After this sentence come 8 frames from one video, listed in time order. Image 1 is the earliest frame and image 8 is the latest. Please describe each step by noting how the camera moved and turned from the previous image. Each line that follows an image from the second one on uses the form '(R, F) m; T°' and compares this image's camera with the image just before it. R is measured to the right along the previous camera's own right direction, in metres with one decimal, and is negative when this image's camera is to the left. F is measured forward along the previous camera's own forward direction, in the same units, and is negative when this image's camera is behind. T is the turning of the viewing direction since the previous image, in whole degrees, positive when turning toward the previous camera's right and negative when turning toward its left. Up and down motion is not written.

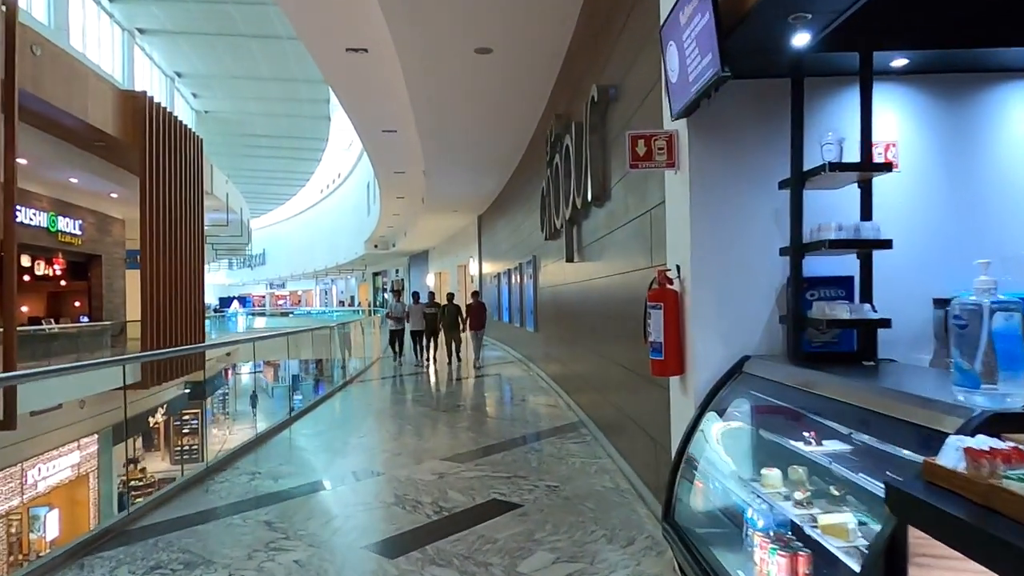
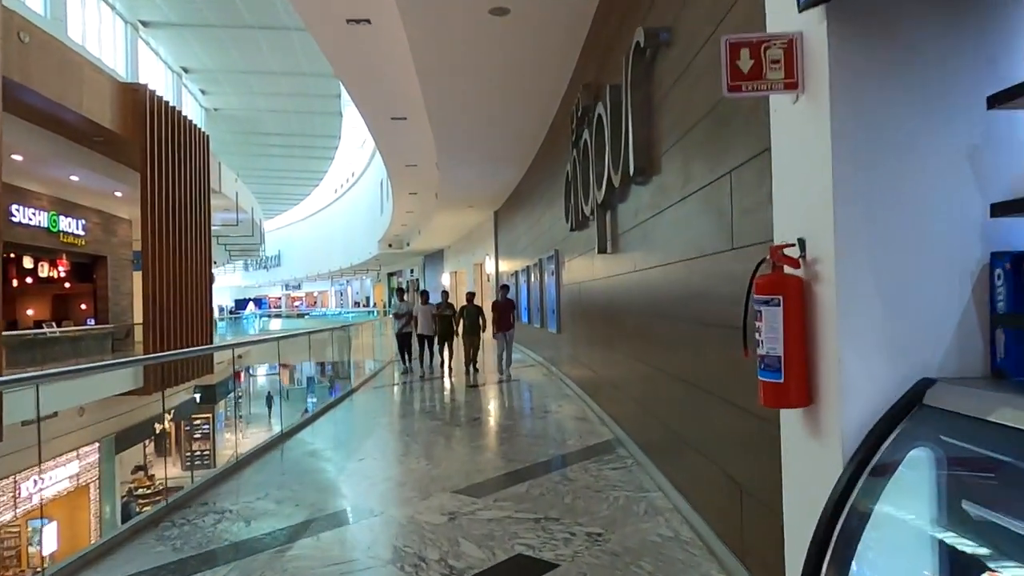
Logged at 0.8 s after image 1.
(0.0, +0.7) m; -1°
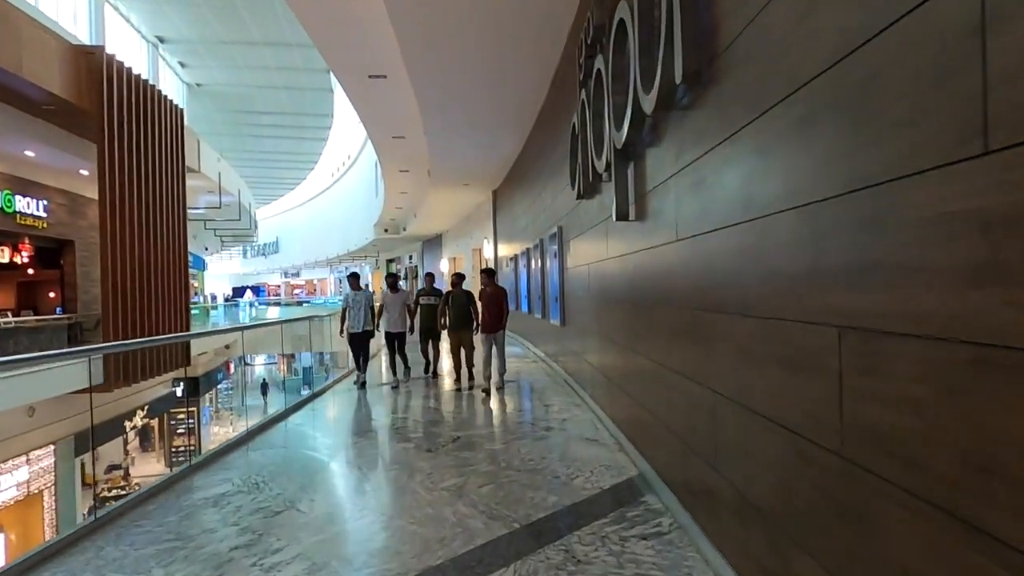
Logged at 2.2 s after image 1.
(+0.1, +1.1) m; 0°
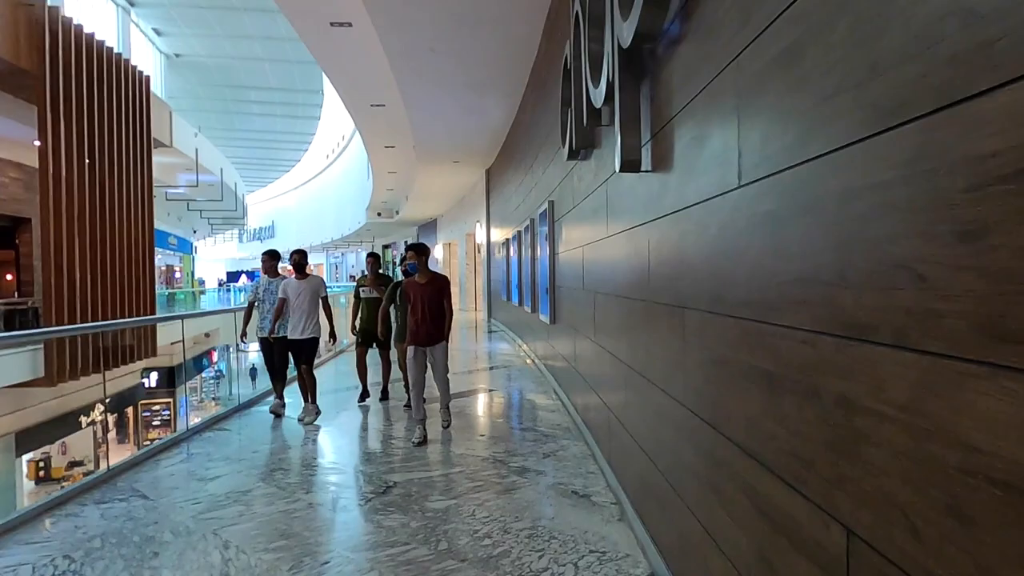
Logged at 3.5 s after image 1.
(+0.2, +1.1) m; 0°
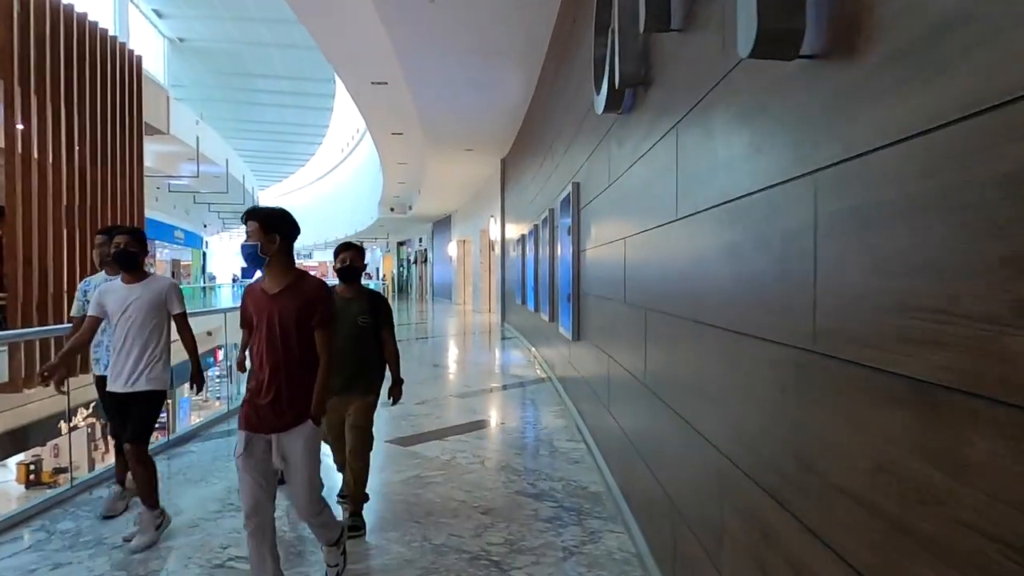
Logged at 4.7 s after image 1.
(0.0, +1.1) m; -2°
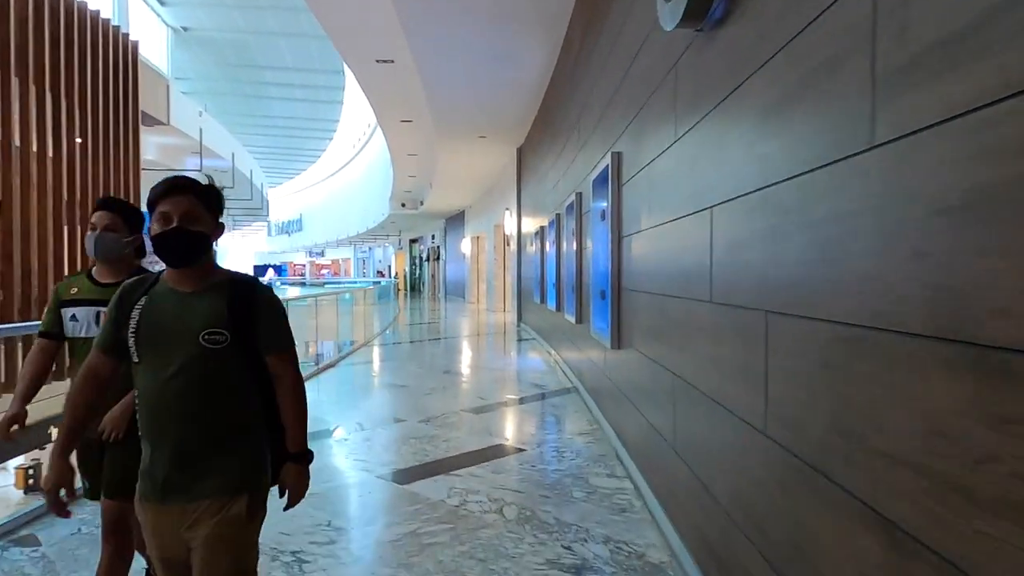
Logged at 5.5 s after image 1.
(0.0, +0.7) m; -1°
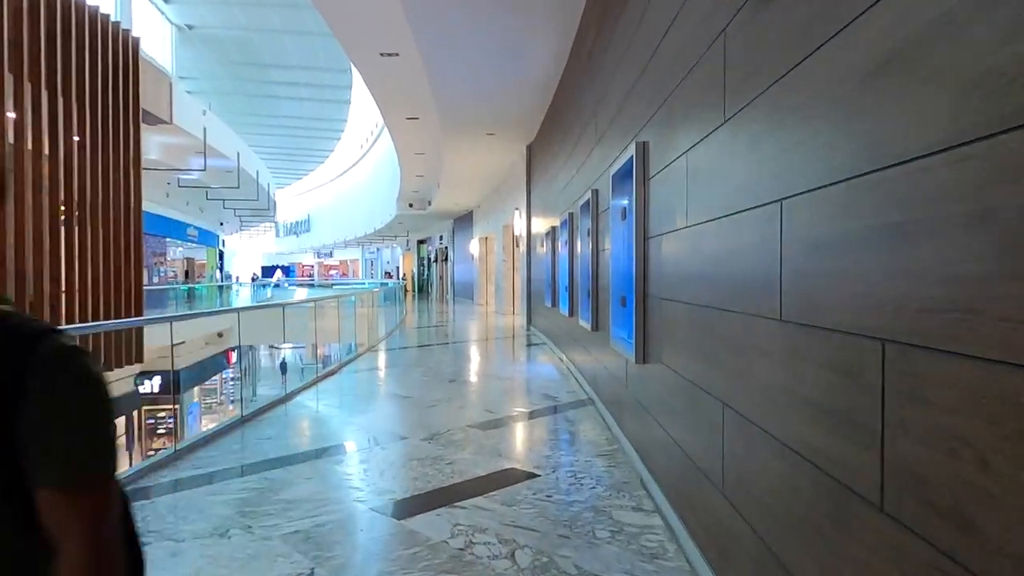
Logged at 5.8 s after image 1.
(0.0, +0.3) m; -1°
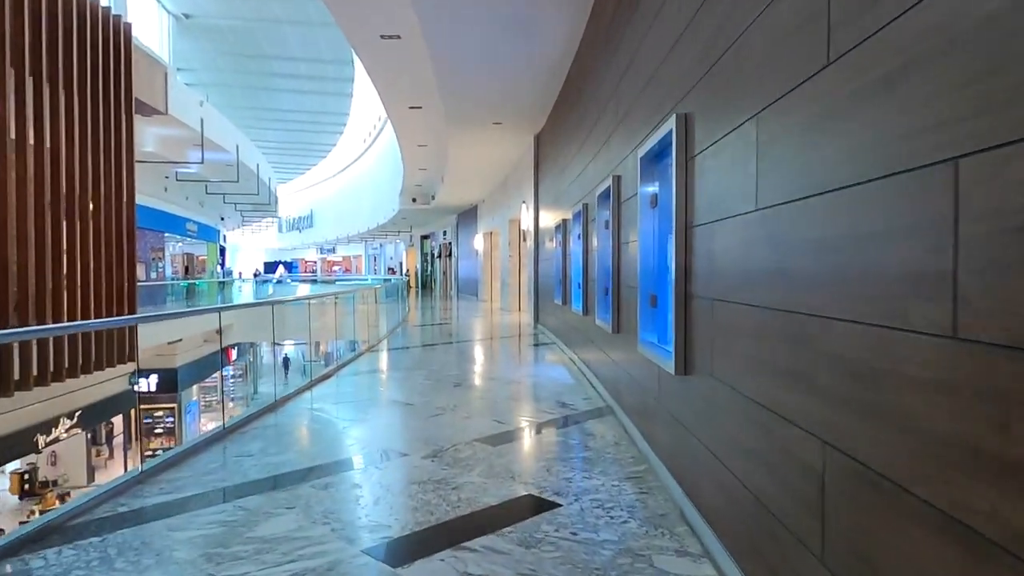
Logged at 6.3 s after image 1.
(0.0, +0.4) m; 0°
